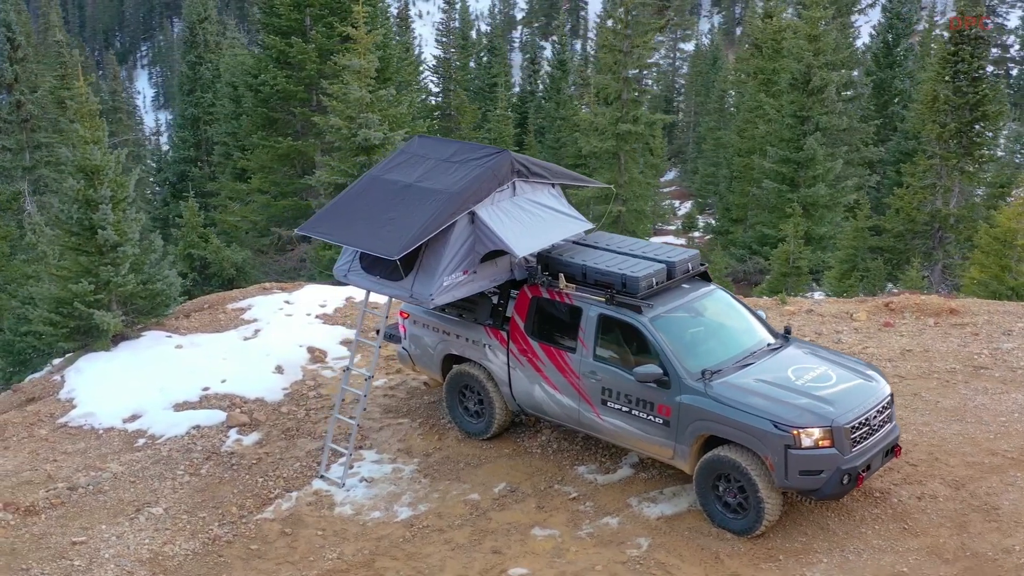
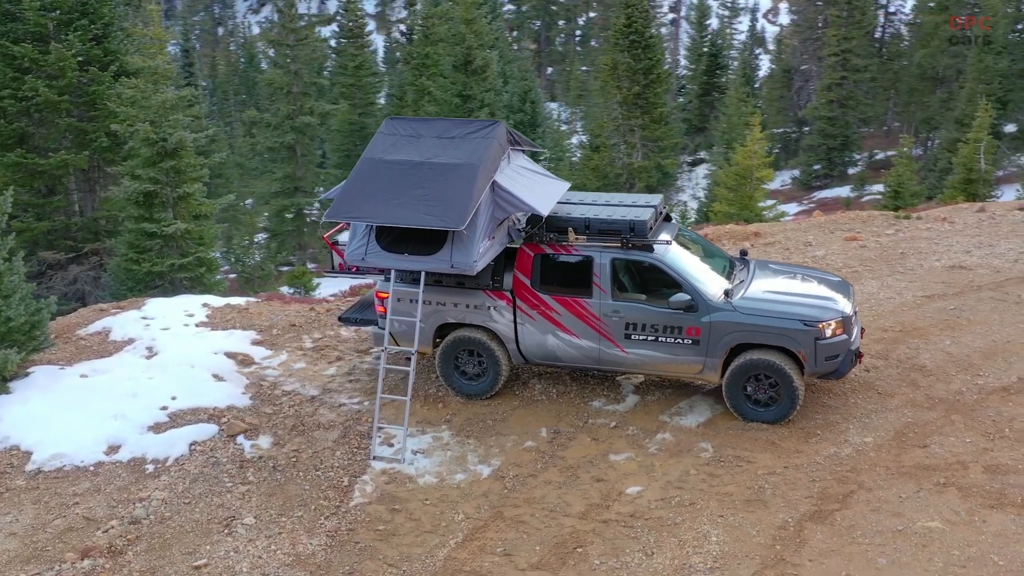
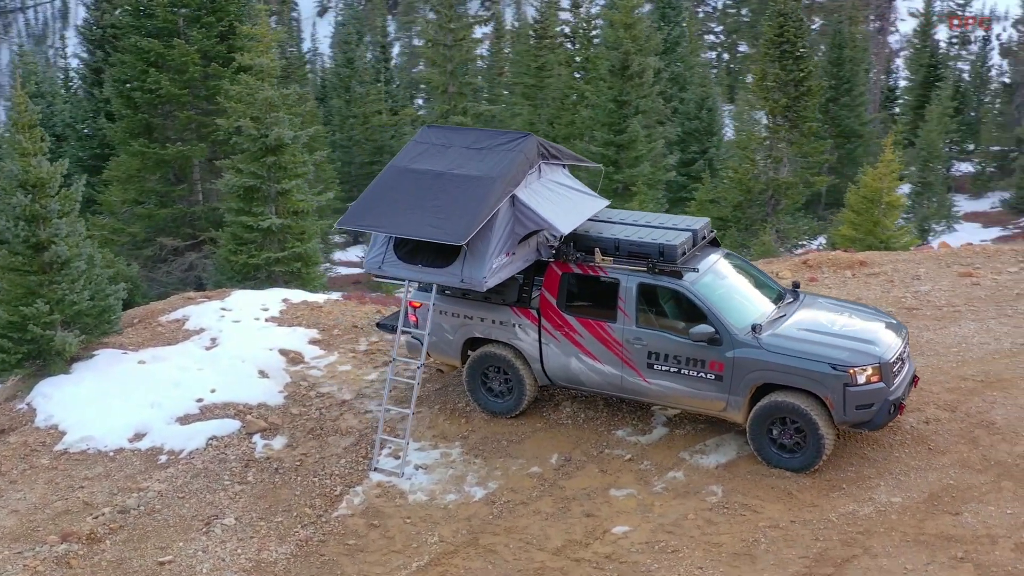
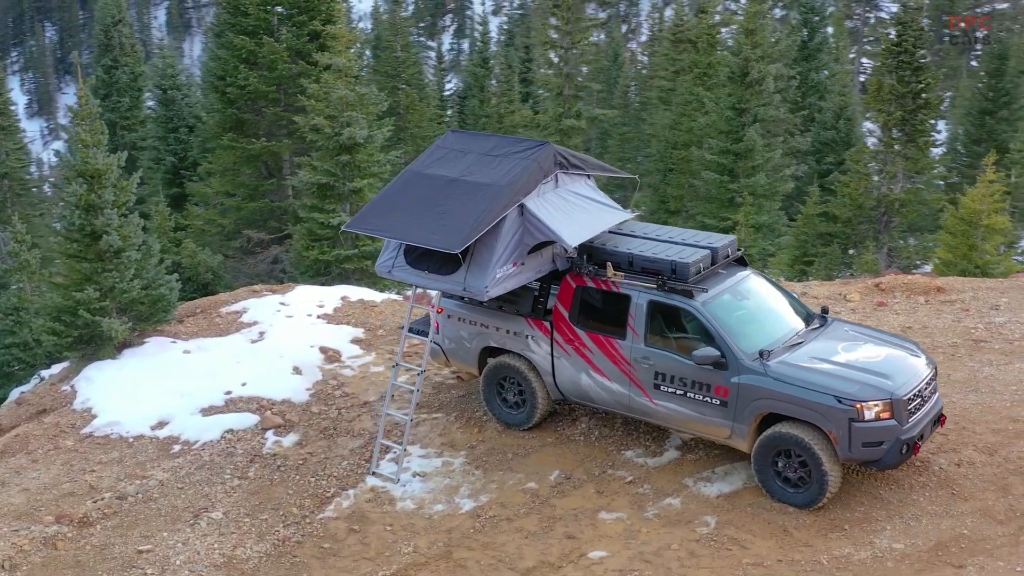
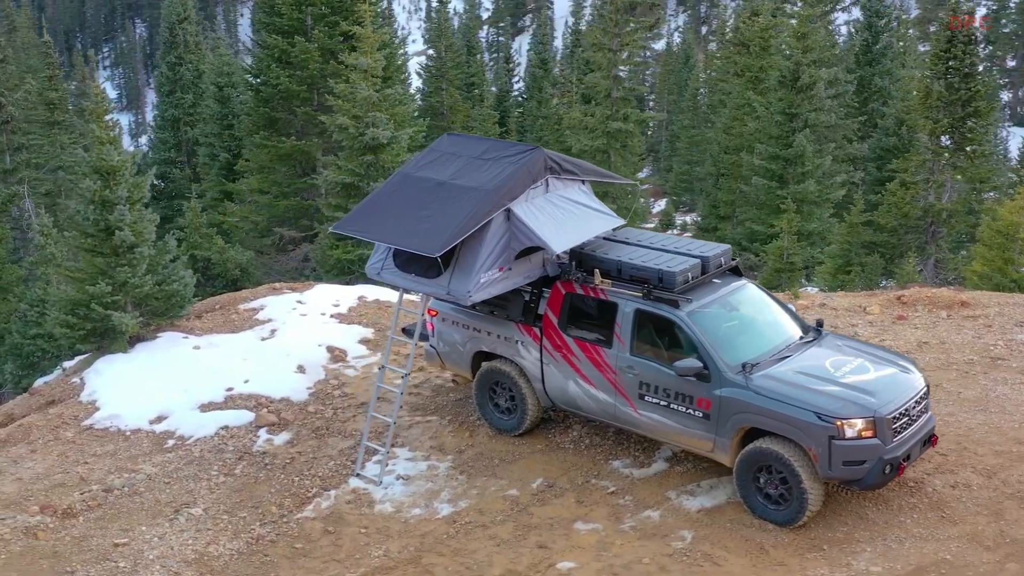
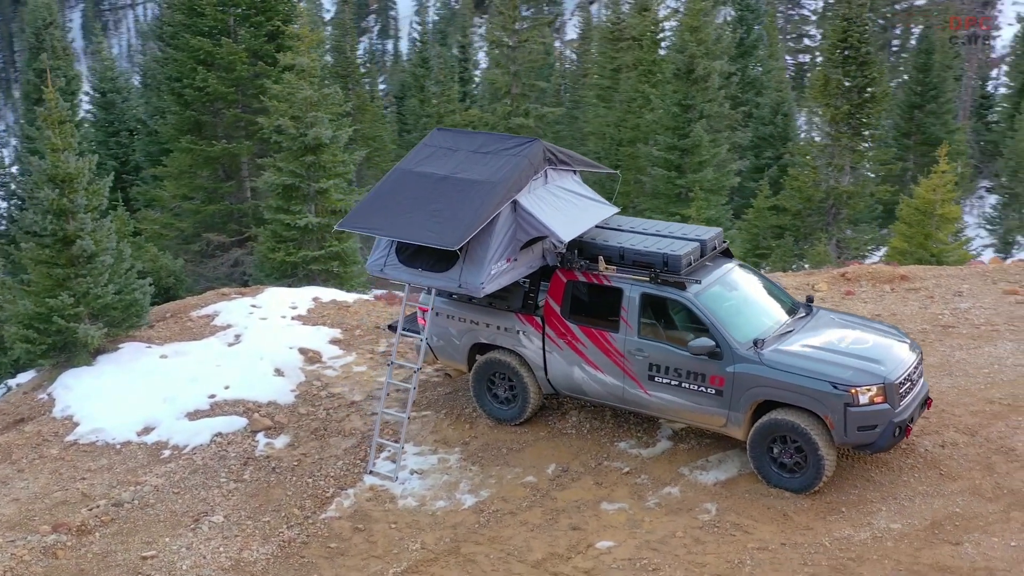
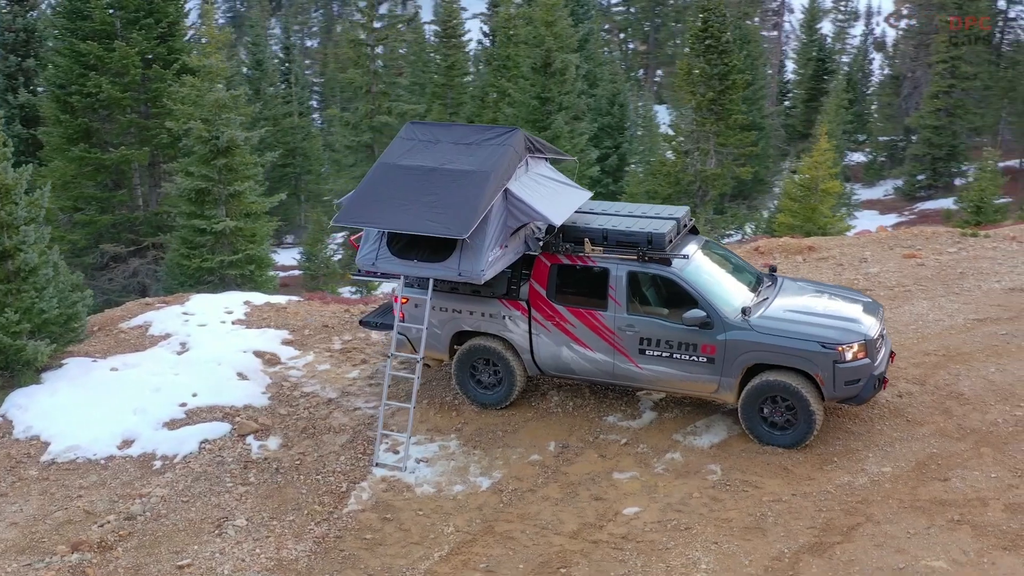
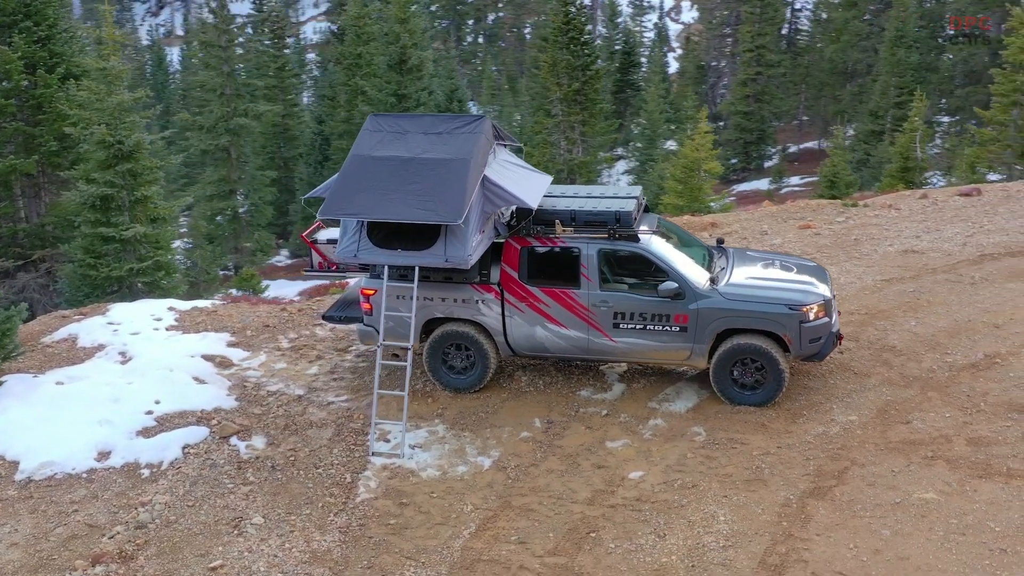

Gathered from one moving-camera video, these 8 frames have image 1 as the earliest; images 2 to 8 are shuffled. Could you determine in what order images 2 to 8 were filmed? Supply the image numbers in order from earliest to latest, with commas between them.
5, 4, 6, 3, 7, 2, 8
